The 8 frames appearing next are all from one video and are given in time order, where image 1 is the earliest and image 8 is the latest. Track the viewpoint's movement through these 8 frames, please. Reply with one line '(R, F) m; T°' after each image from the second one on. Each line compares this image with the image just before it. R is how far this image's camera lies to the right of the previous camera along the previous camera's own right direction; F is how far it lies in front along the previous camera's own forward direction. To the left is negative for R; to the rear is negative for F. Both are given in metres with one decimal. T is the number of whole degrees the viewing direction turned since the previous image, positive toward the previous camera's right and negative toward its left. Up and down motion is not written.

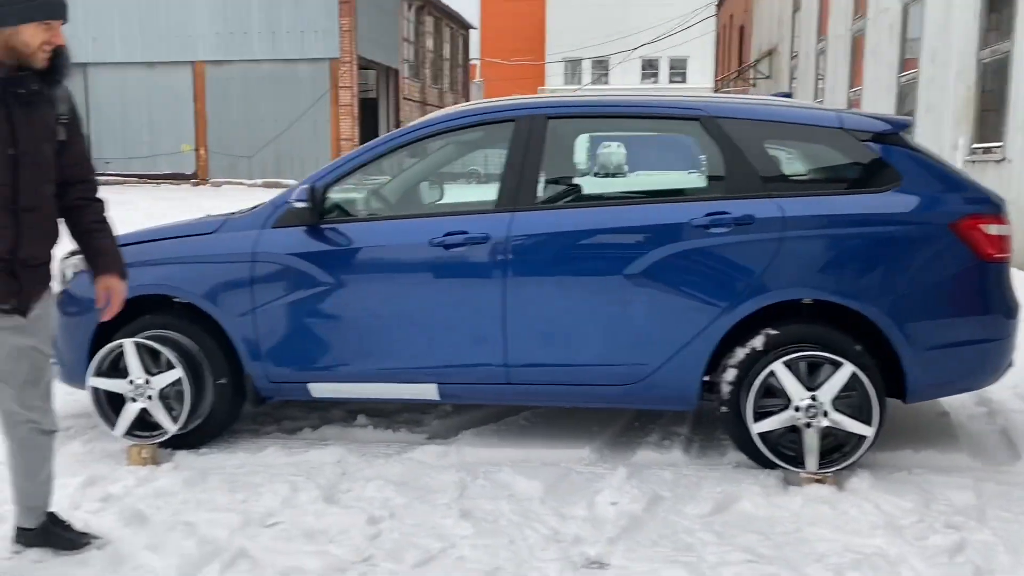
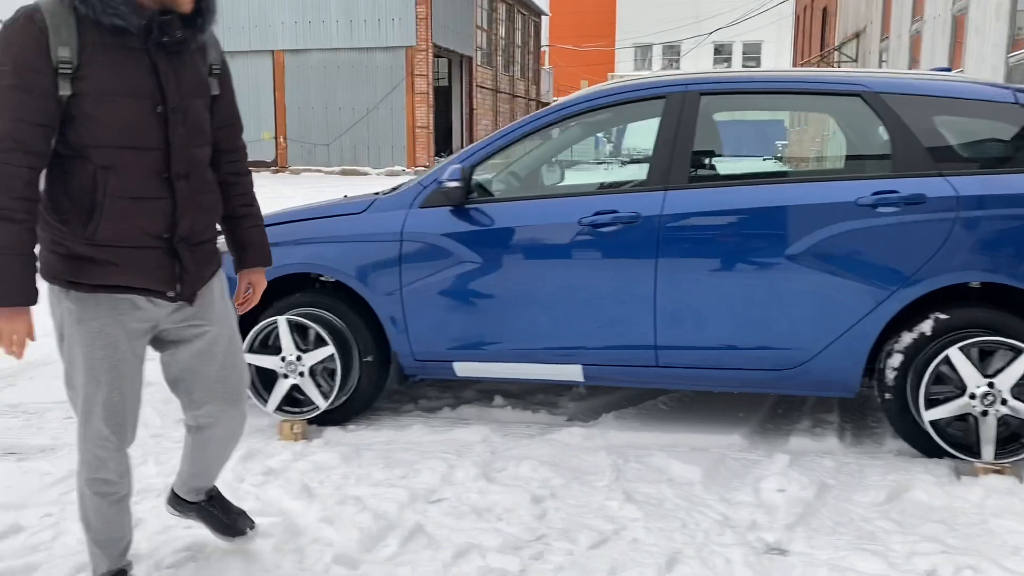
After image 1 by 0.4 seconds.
(-0.4, 0.0) m; -4°
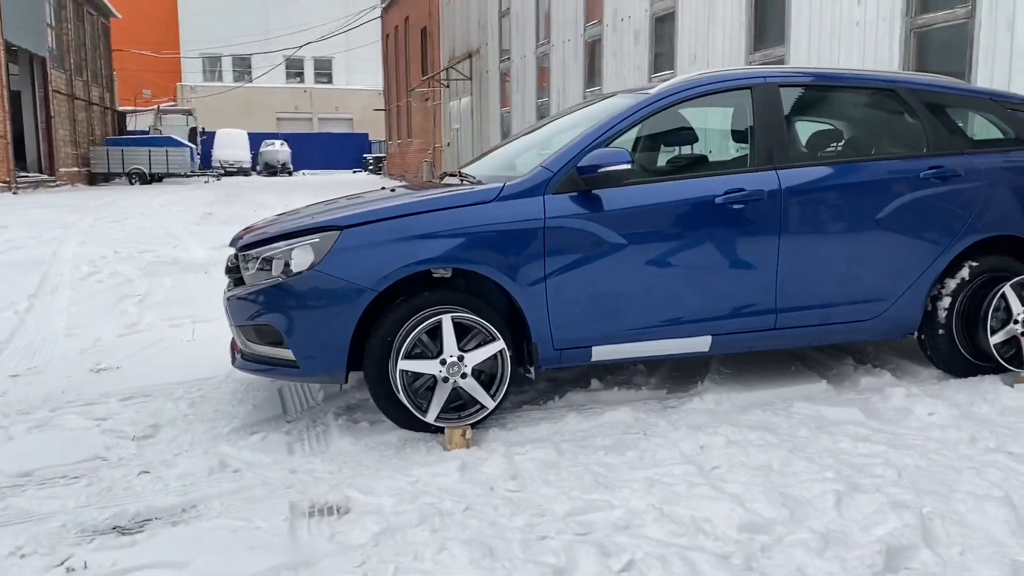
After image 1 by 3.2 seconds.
(-2.4, +0.6) m; +27°
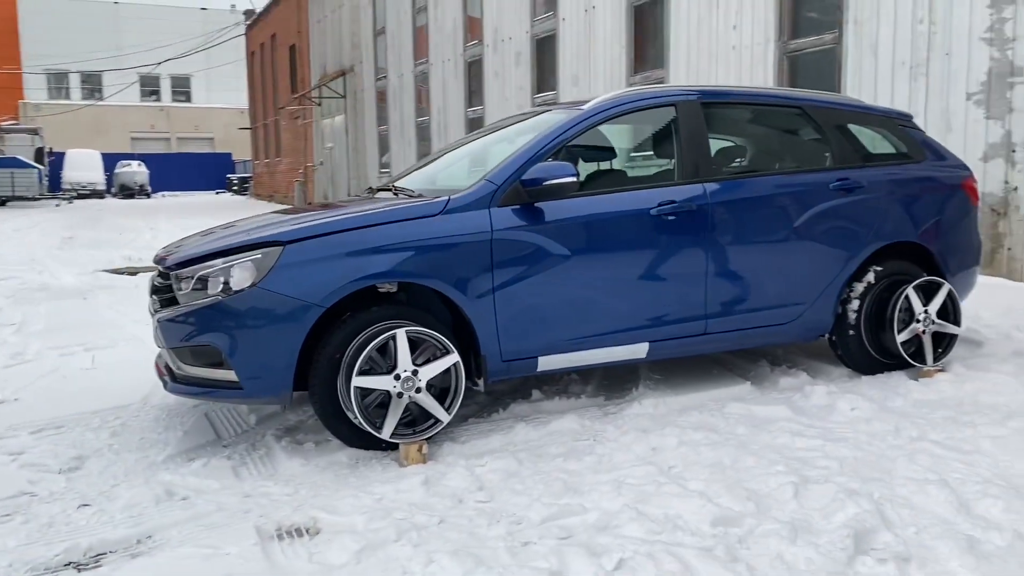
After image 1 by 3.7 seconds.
(-0.3, 0.0) m; +8°
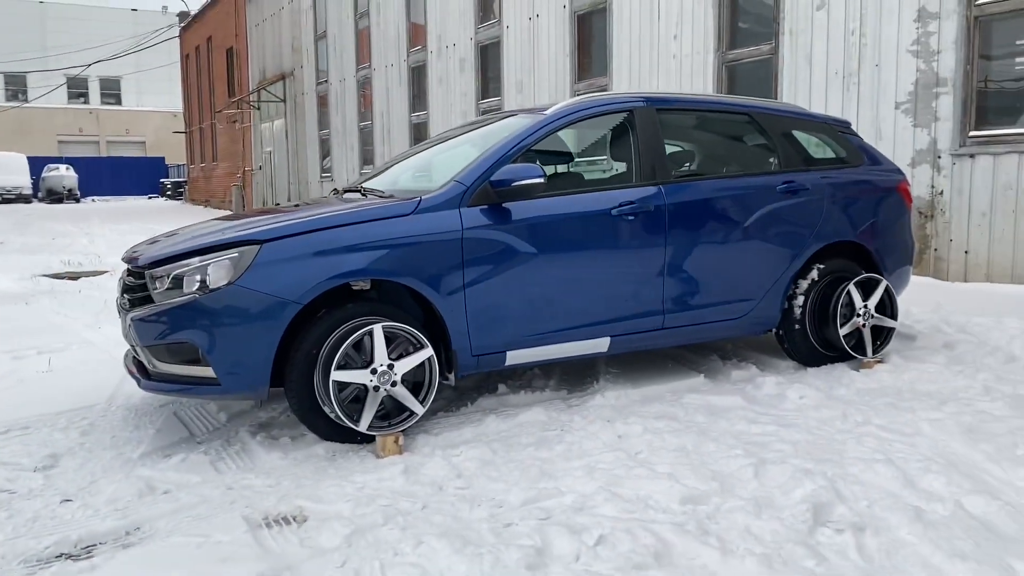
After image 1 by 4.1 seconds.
(-0.1, -0.2) m; +4°
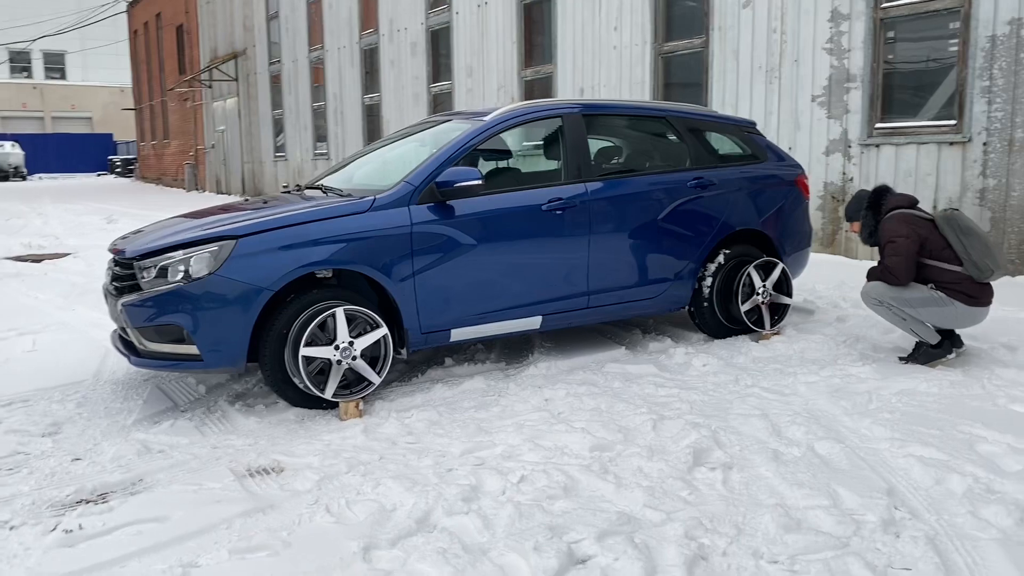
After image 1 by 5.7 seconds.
(+0.1, -0.7) m; +3°
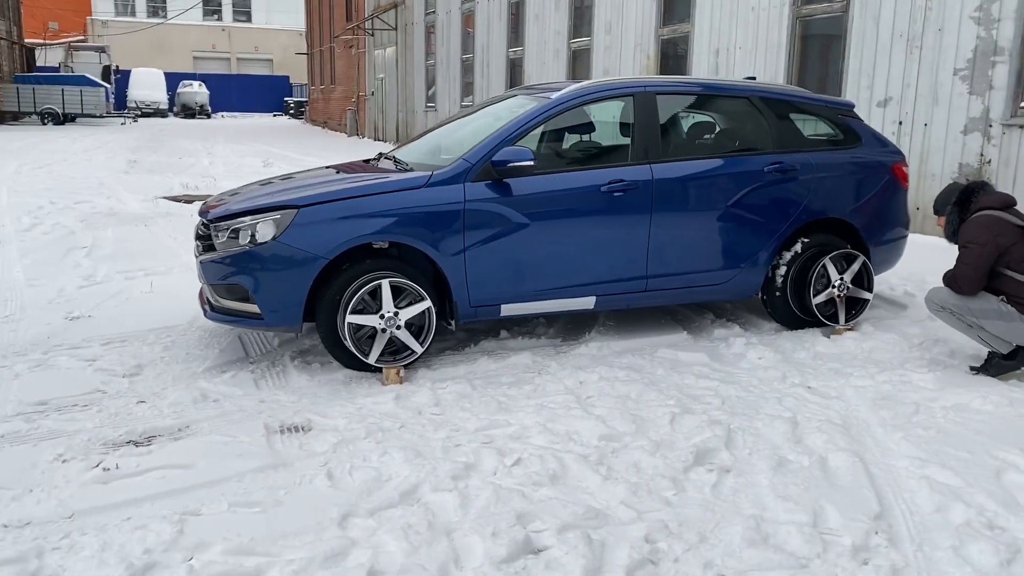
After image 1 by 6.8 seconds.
(+0.6, 0.0) m; -10°
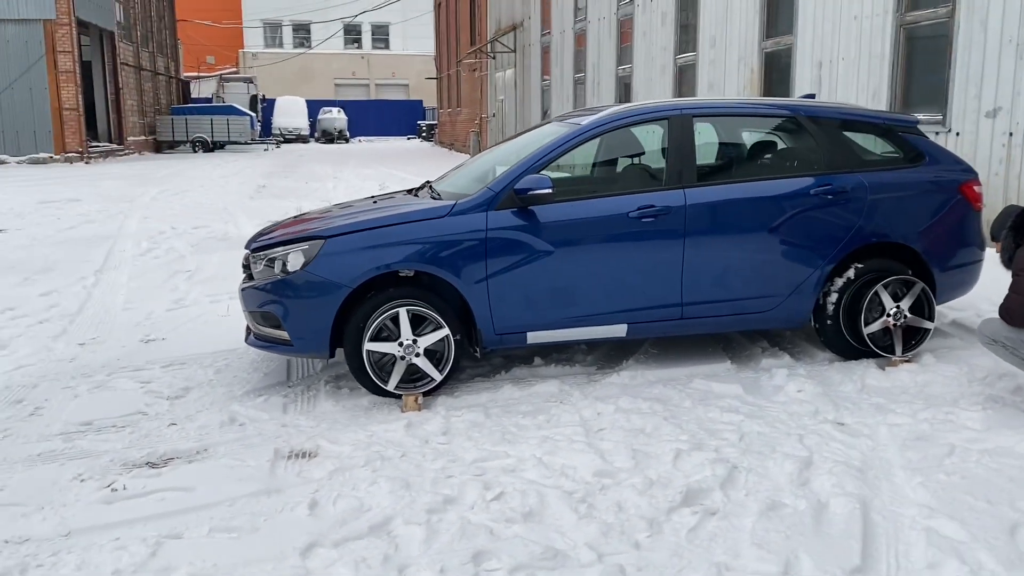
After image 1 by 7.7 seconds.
(+0.6, +0.1) m; -9°
